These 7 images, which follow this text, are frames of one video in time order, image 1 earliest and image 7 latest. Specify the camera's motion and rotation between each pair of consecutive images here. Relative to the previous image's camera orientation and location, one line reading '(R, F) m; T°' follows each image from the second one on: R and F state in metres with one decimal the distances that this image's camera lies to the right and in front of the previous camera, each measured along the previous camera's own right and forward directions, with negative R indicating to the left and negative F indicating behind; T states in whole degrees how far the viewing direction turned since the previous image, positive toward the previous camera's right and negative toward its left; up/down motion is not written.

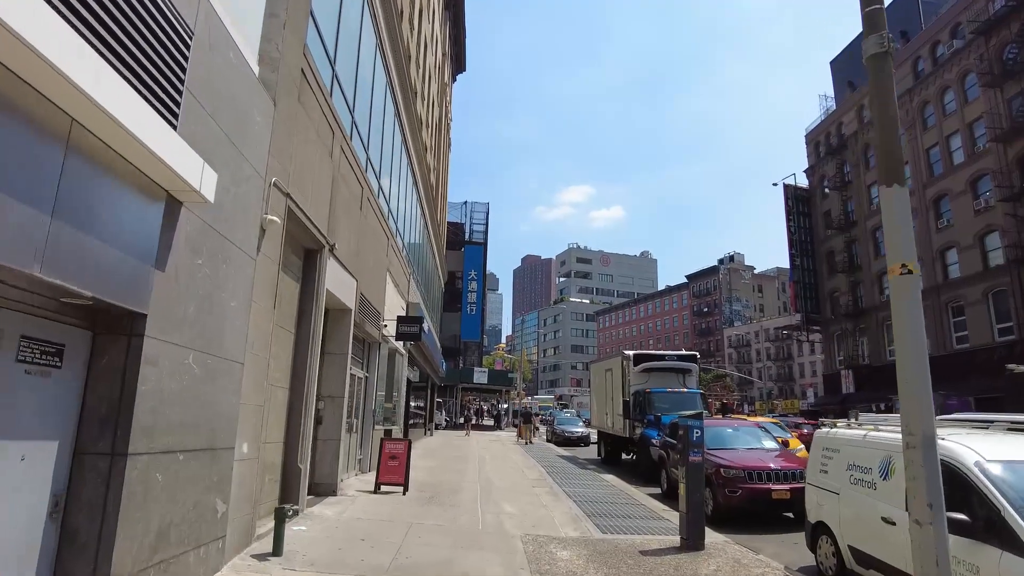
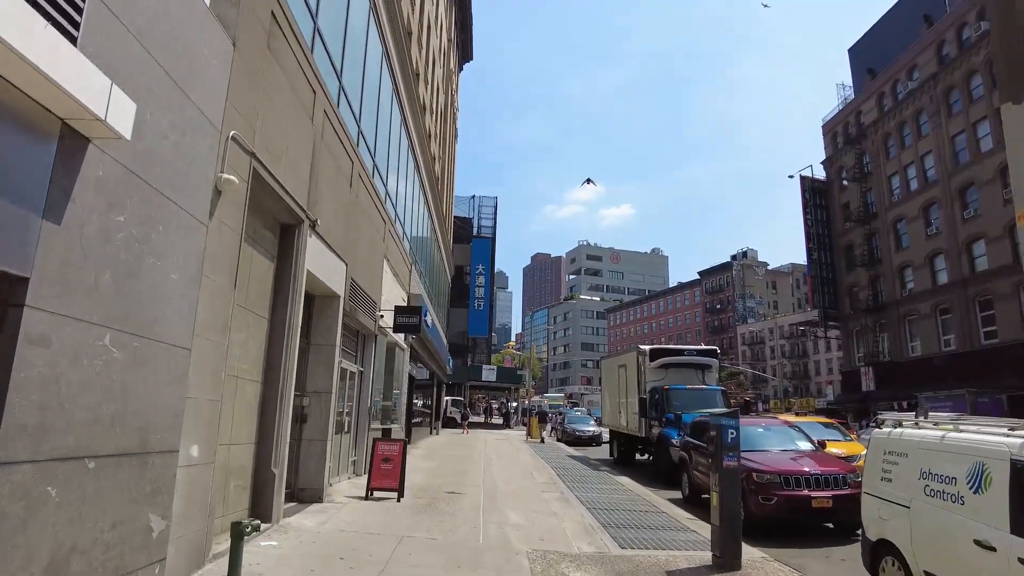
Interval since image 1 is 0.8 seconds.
(+0.1, +1.1) m; -1°
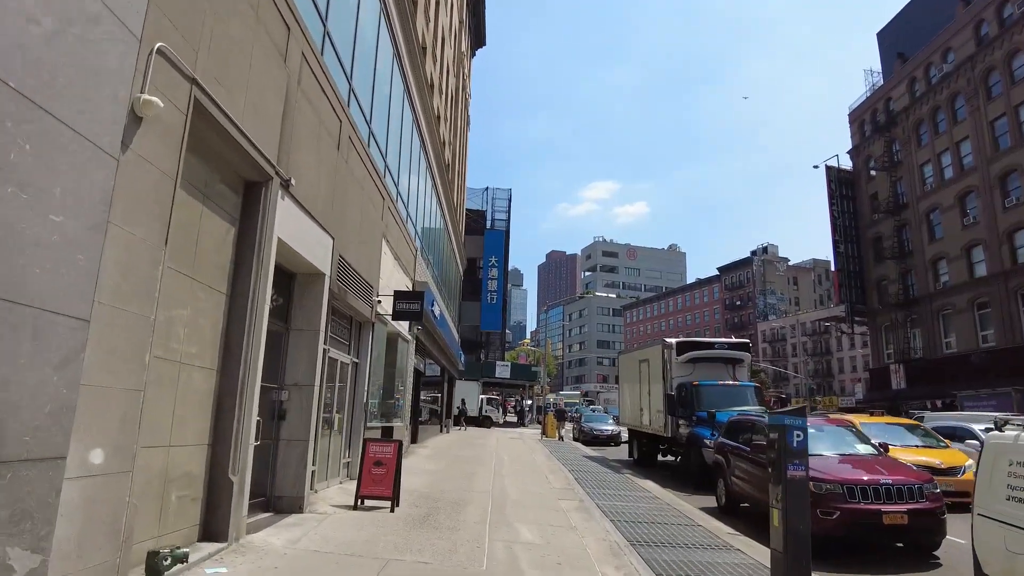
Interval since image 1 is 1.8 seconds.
(0.0, +1.4) m; -1°
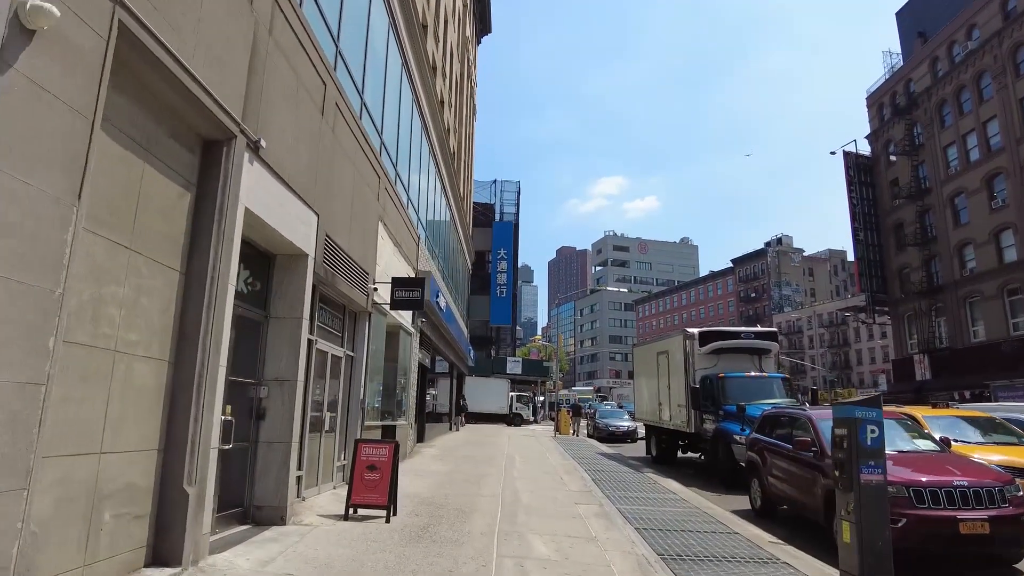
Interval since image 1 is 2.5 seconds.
(0.0, +1.1) m; -1°
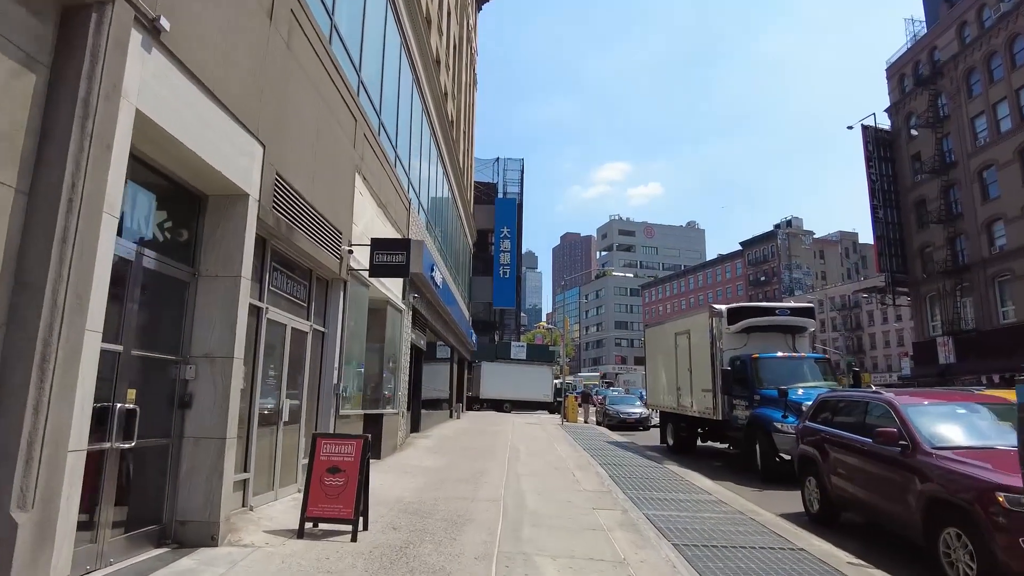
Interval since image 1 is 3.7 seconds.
(0.0, +1.8) m; 0°
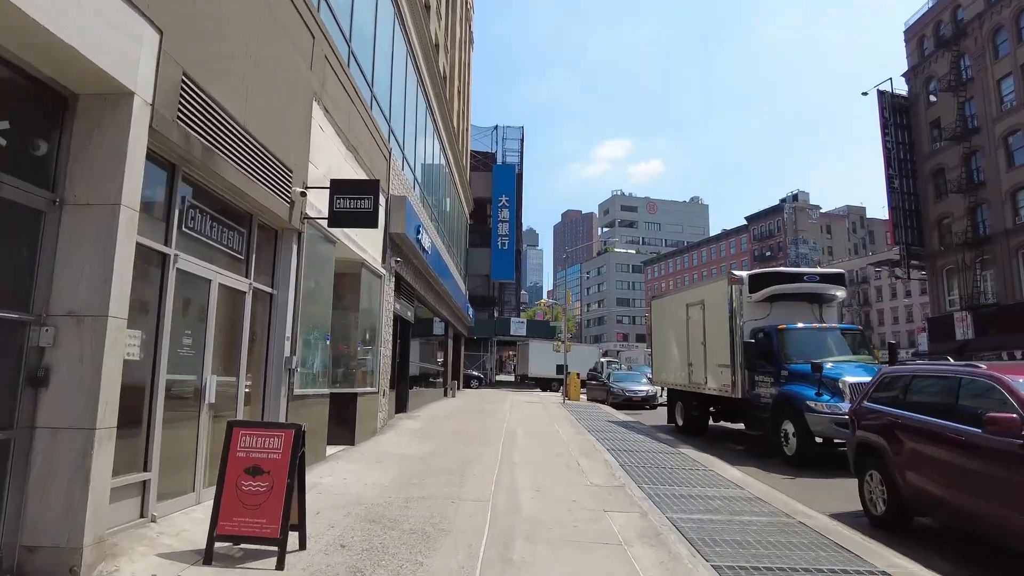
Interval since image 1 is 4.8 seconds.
(+0.1, +1.7) m; 0°
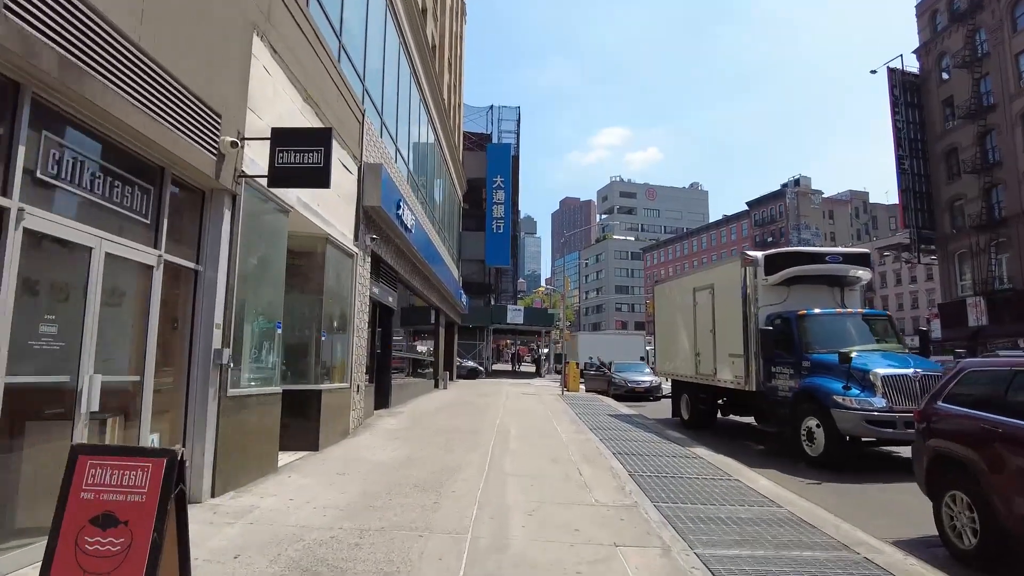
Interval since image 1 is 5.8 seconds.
(+0.1, +1.5) m; 0°
